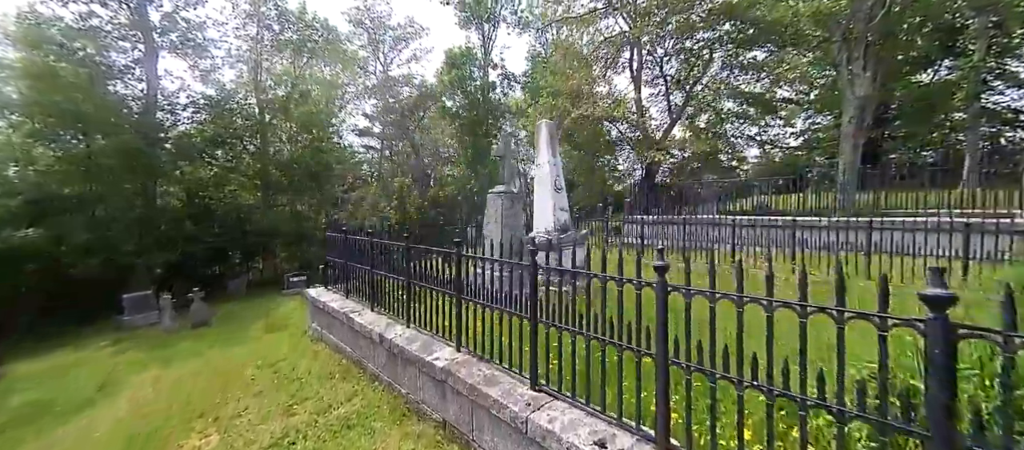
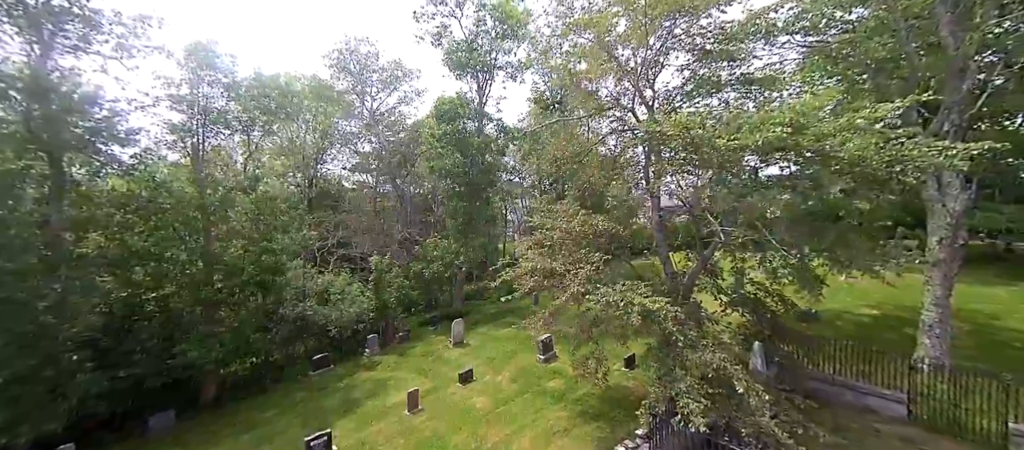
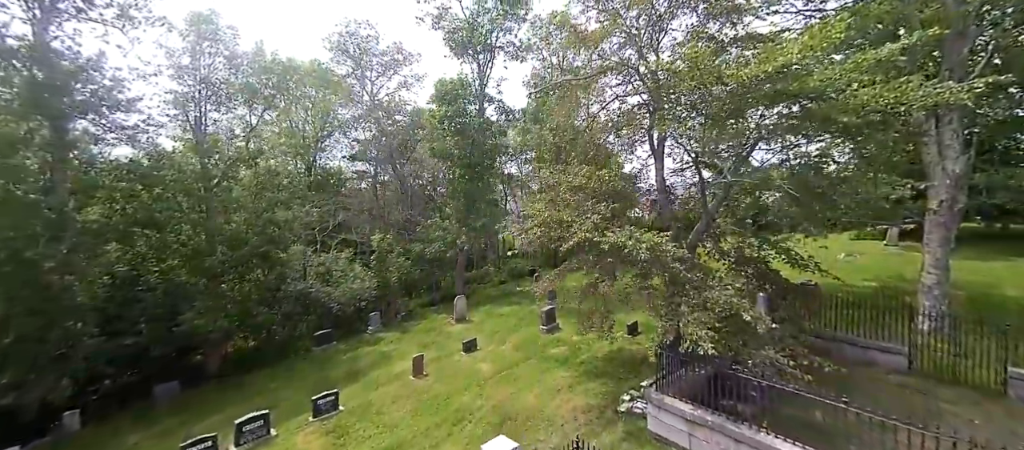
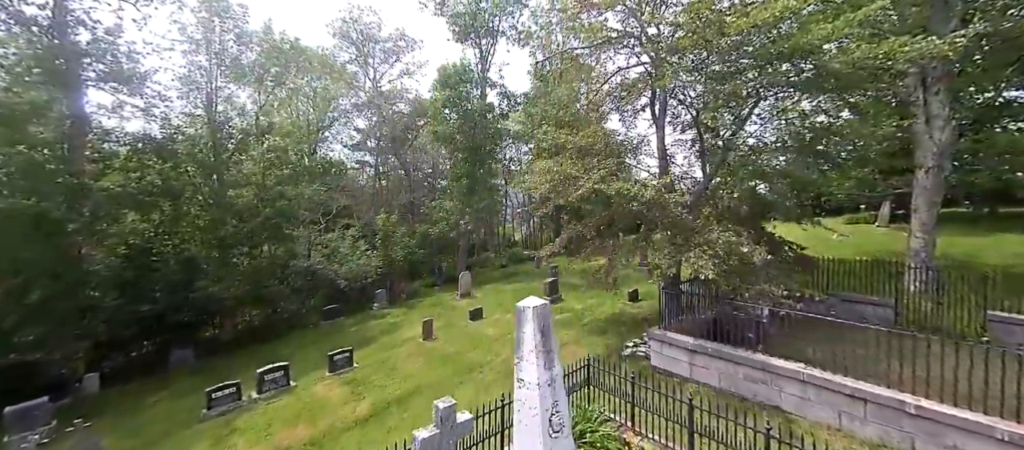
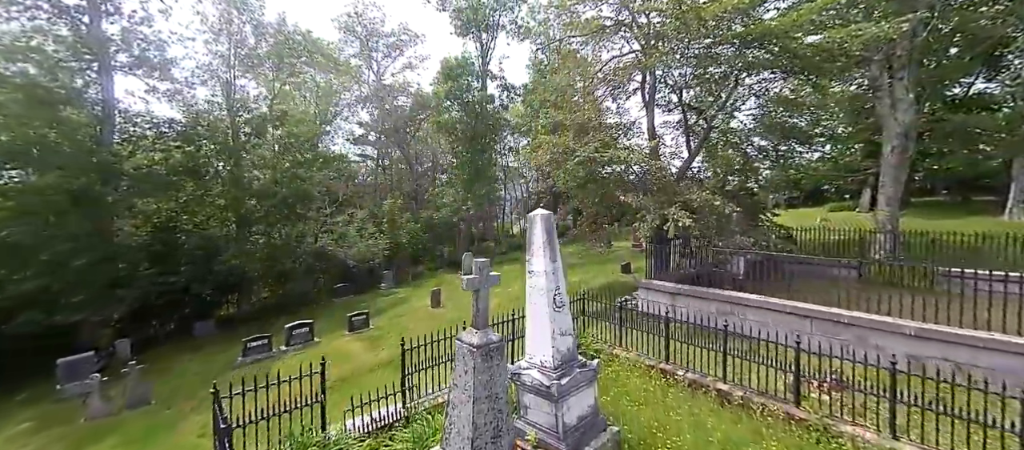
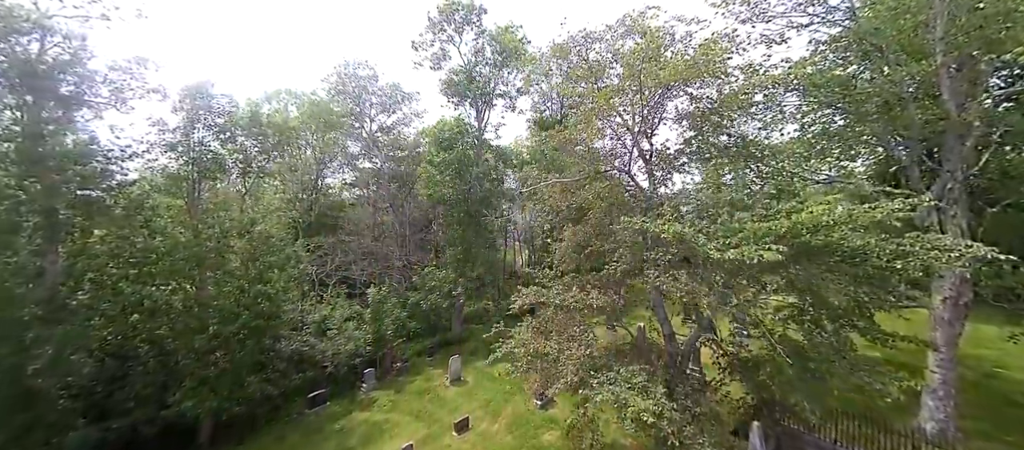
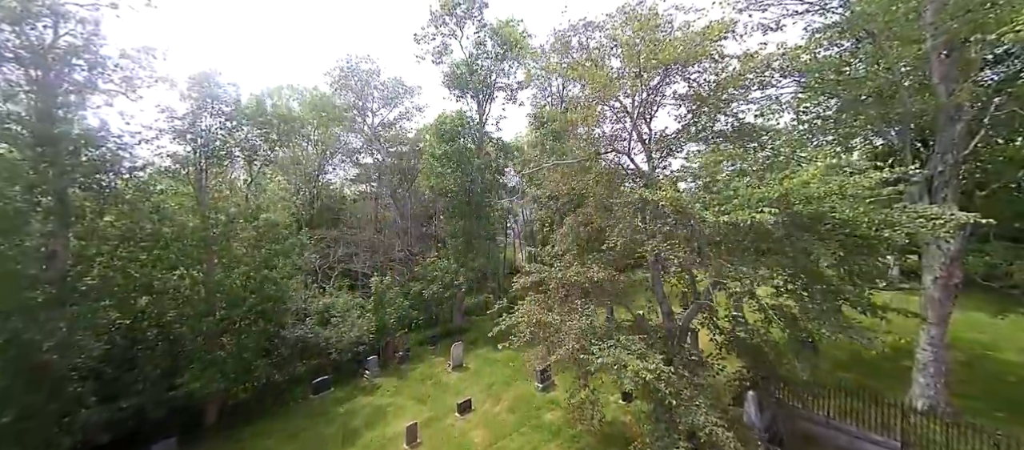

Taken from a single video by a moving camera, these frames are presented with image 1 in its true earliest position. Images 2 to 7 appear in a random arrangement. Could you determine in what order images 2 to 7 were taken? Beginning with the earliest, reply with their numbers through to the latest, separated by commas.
5, 4, 3, 2, 7, 6
